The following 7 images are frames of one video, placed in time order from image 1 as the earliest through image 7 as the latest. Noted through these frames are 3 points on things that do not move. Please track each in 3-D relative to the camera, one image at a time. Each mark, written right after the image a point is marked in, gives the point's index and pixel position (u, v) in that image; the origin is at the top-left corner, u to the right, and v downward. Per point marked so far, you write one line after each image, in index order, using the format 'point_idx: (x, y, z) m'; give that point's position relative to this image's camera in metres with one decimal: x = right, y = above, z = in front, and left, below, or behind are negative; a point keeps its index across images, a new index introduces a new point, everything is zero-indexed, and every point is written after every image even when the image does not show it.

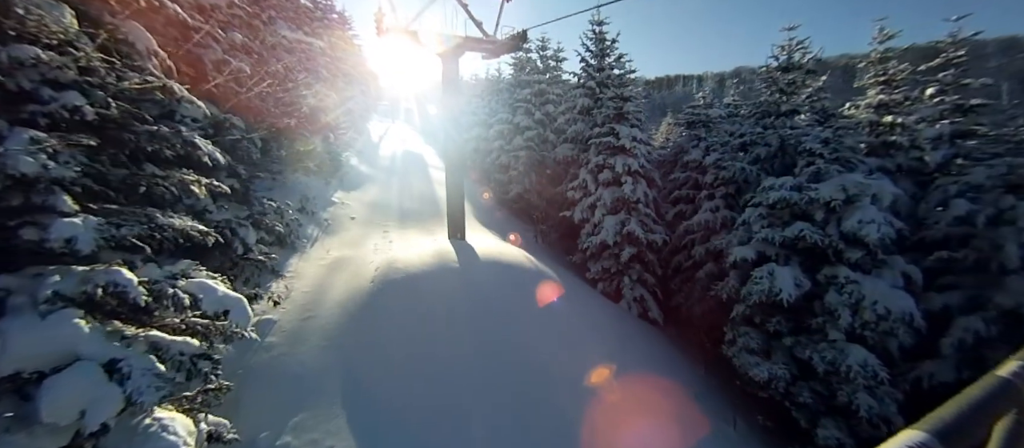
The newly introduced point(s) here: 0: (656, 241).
0: (+4.9, -0.6, +12.7) m
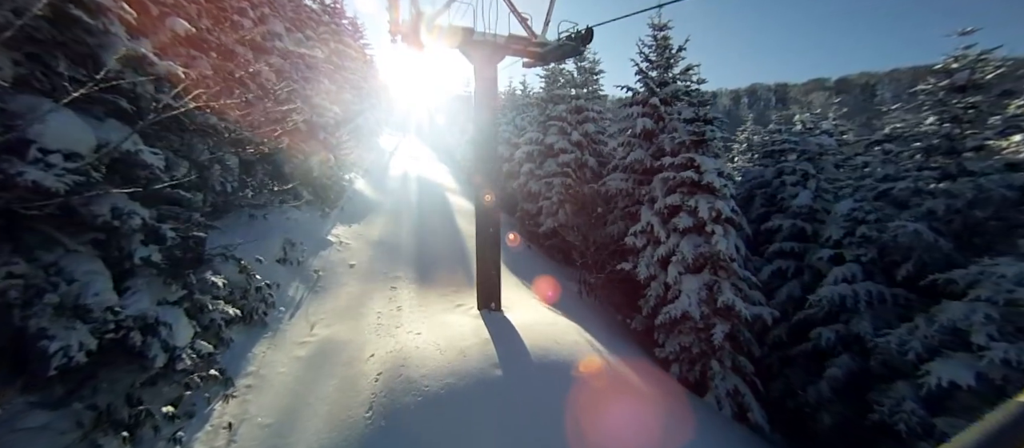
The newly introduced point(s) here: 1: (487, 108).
0: (+6.2, -2.3, +9.3) m
1: (-0.6, +2.7, +8.8) m
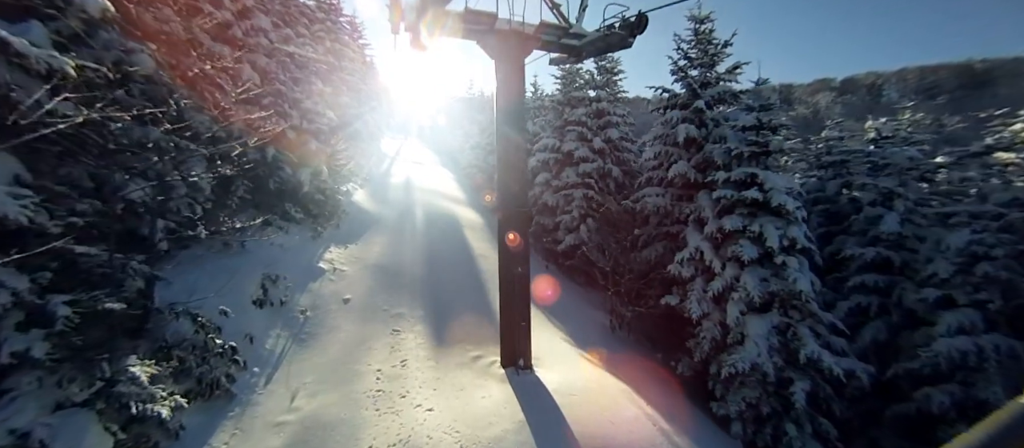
0: (+6.8, -2.9, +7.6) m
1: (0.0, +2.0, +7.0) m
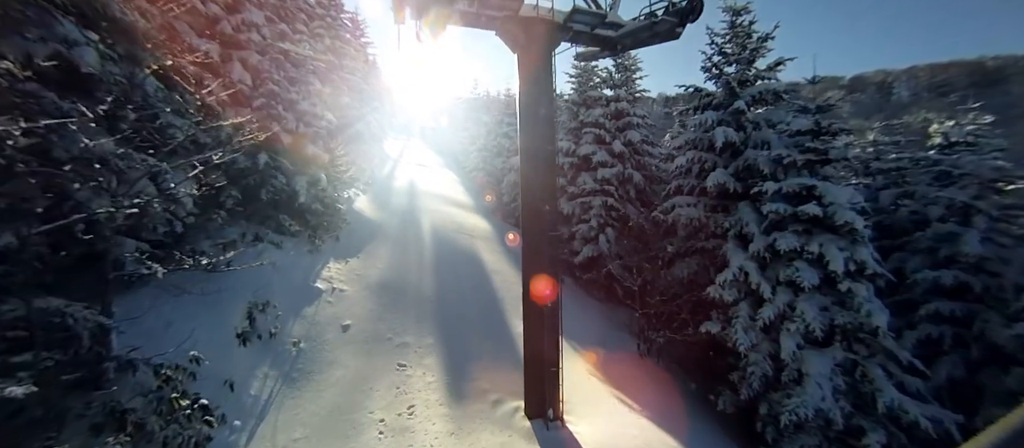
0: (+7.2, -3.3, +6.4) m
1: (+0.4, +1.6, +5.9) m
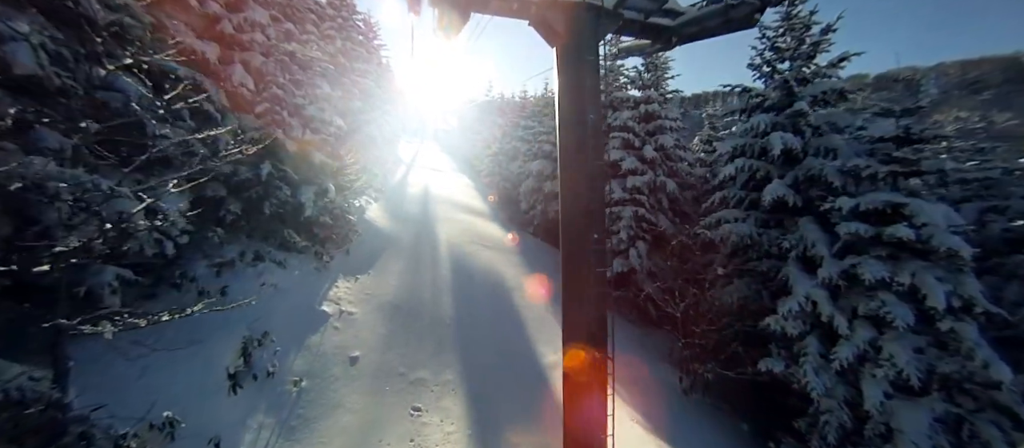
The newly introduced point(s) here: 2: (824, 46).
0: (+7.7, -3.7, +5.2) m
1: (+0.9, +1.2, +4.9) m
2: (+7.2, +4.1, +8.8) m
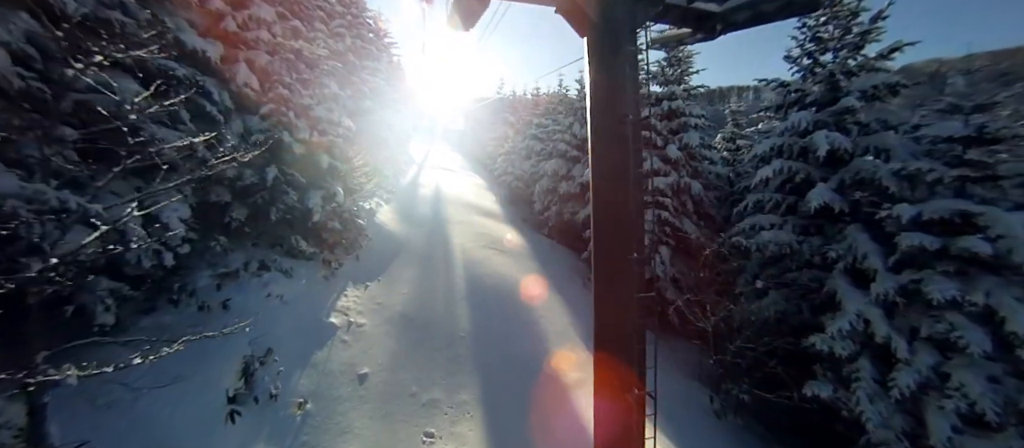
0: (+8.0, -3.9, +4.4) m
1: (+1.2, +1.0, +4.3) m
2: (+7.6, +4.0, +8.0) m
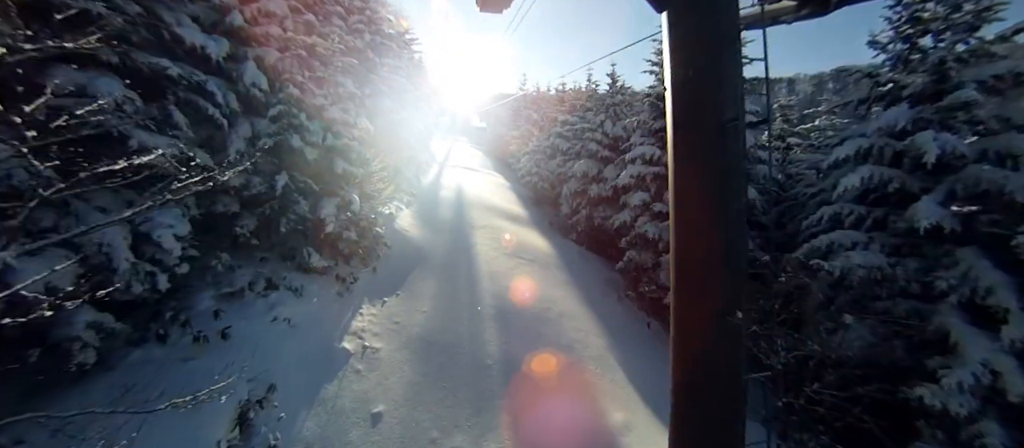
0: (+8.4, -4.3, +3.0) m
1: (+1.6, +0.7, +3.2) m
2: (+8.2, +3.6, +6.5) m
